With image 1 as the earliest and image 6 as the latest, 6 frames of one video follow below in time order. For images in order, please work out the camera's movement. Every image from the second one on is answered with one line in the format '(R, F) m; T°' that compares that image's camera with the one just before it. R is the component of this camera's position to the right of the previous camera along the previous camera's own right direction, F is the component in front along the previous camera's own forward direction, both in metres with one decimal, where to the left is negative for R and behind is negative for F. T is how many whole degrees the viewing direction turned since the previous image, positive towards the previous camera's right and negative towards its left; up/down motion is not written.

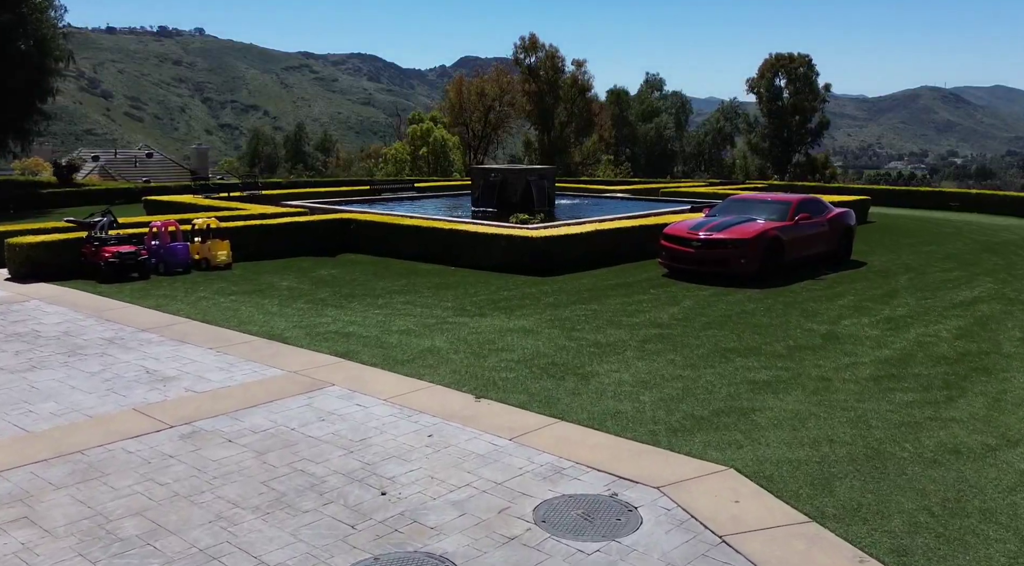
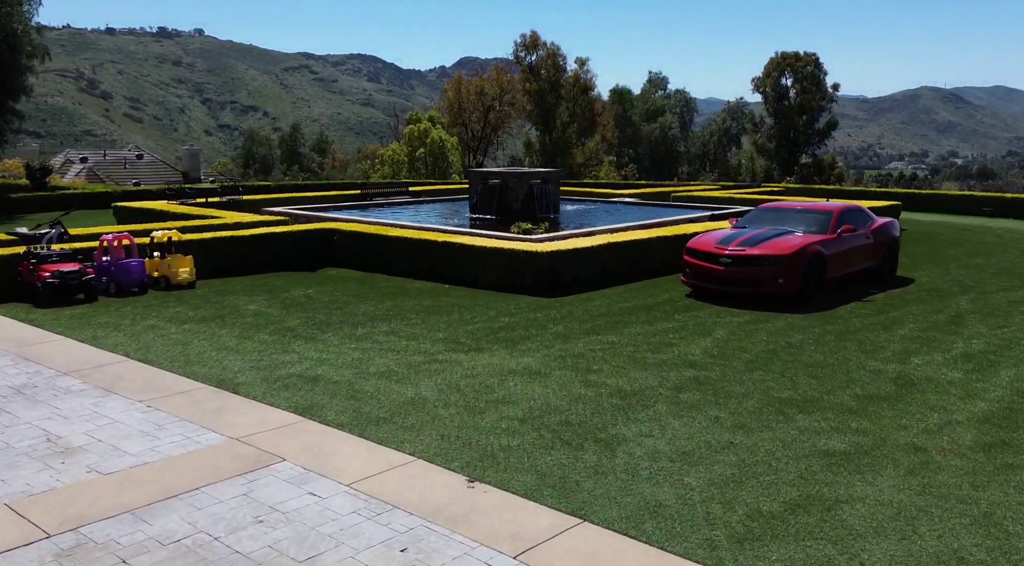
(0.0, +1.9) m; 0°
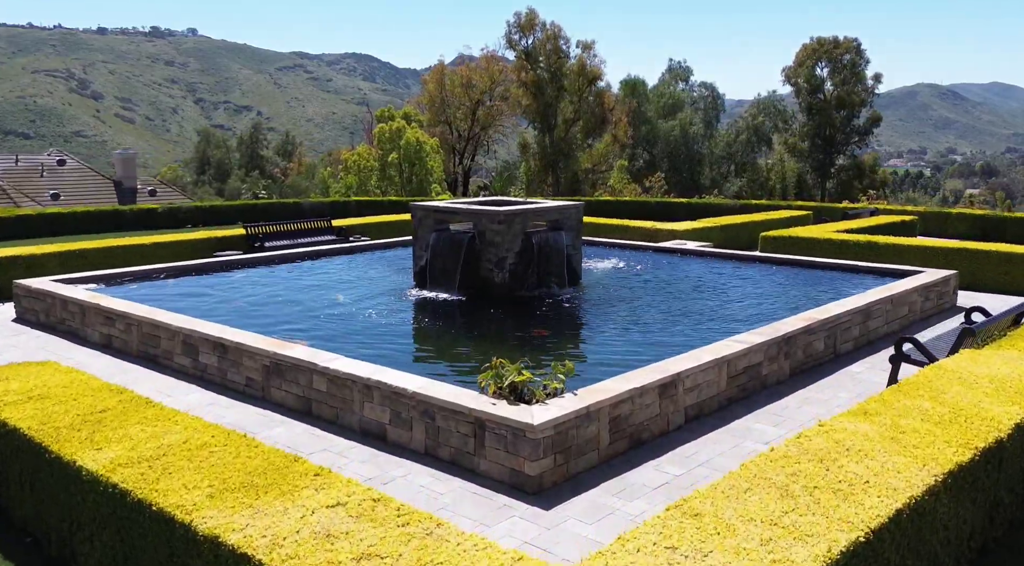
(+0.2, +10.9) m; 0°
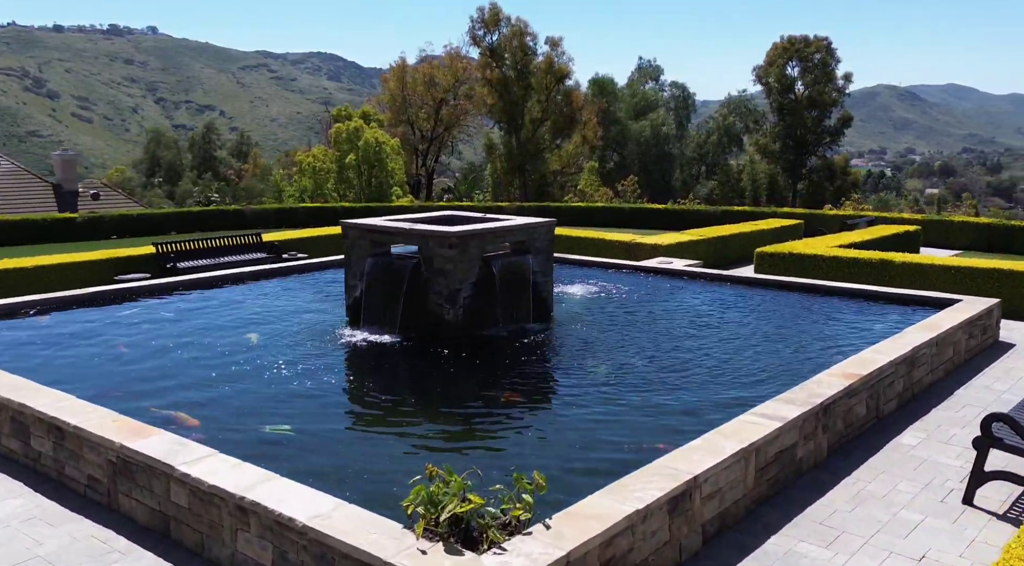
(+0.2, +2.4) m; +2°
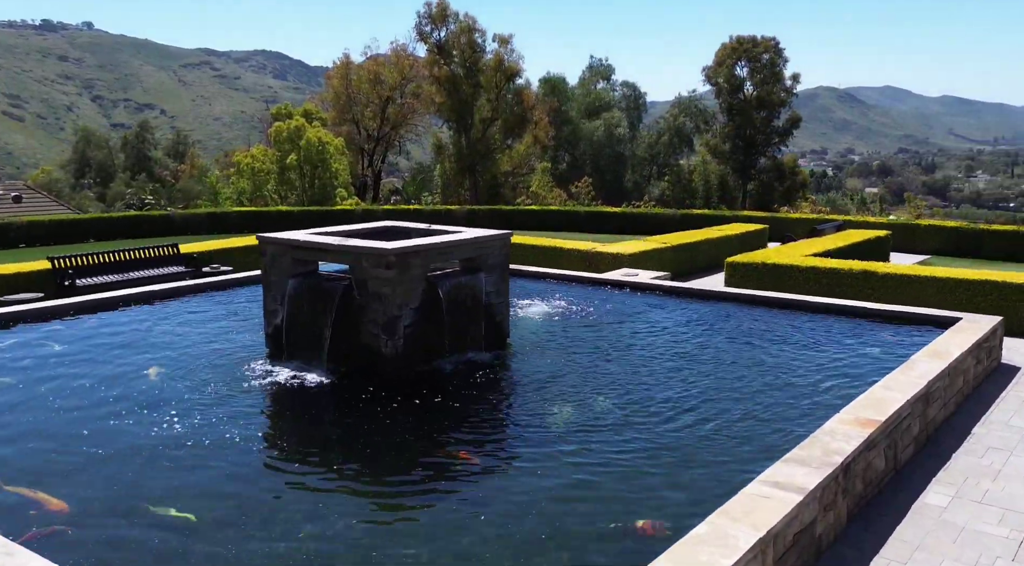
(0.0, +1.4) m; +3°
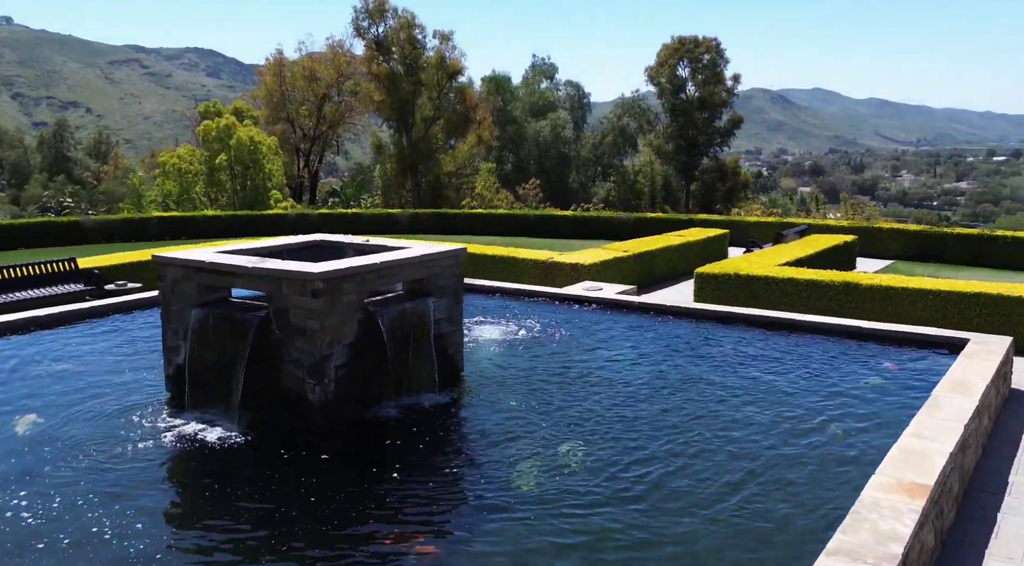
(-0.1, +1.4) m; +4°
